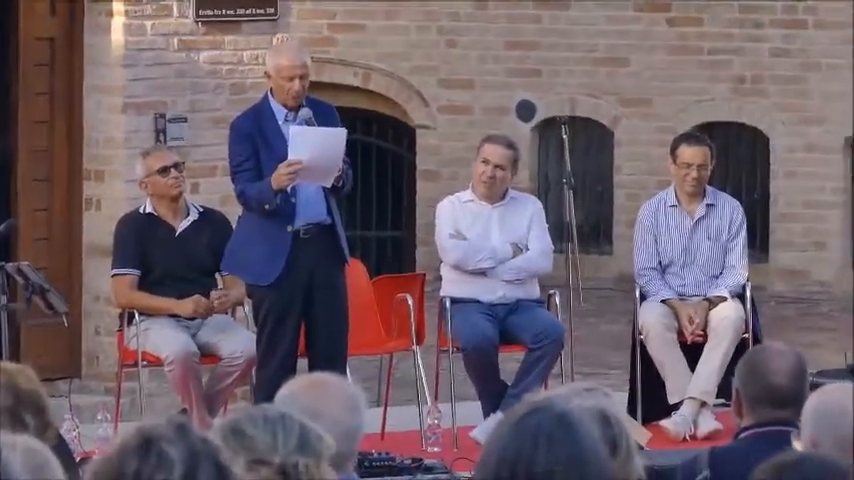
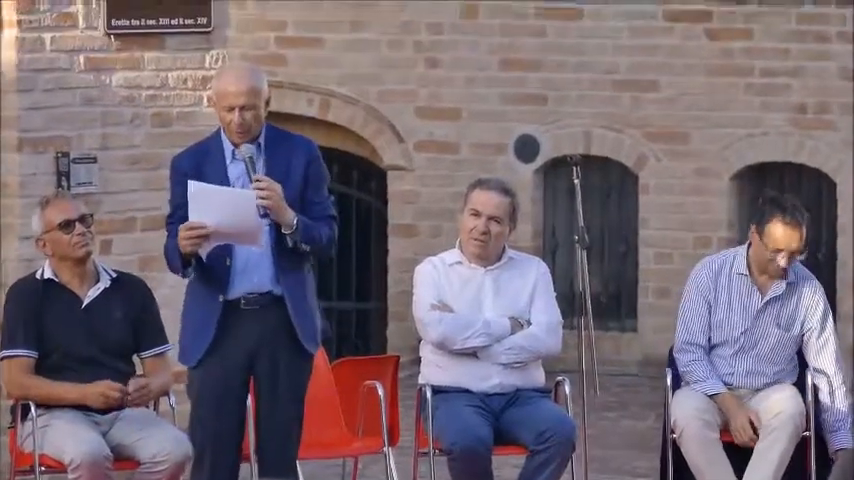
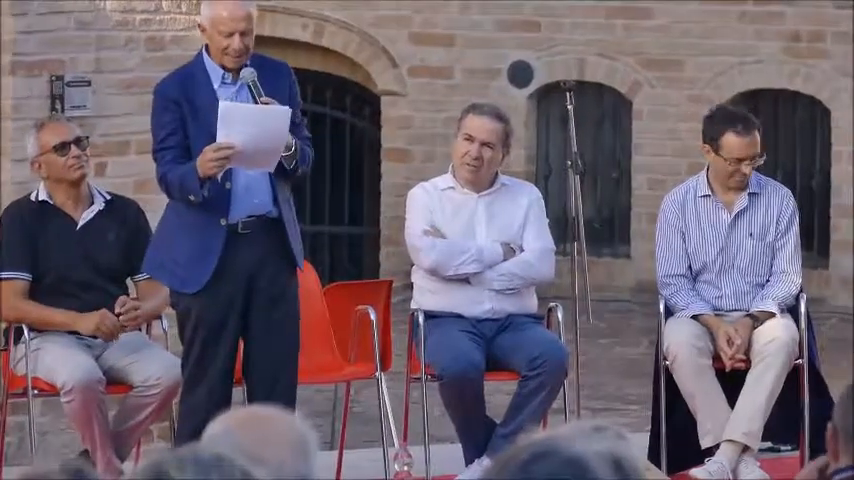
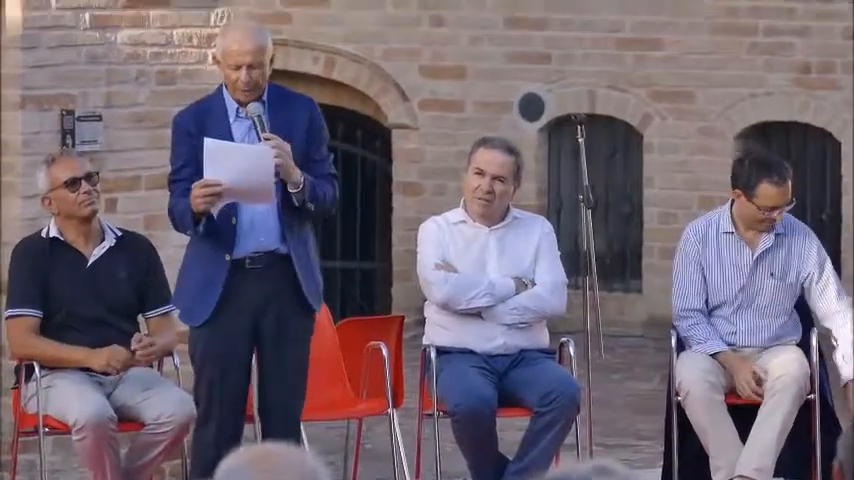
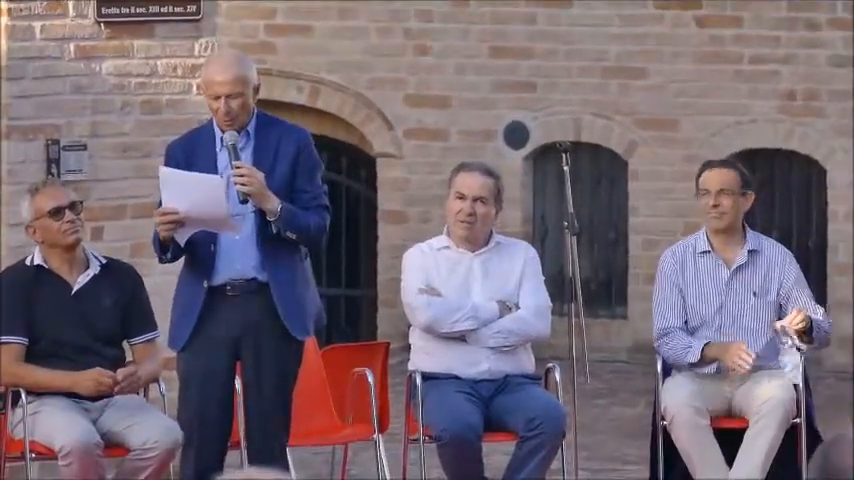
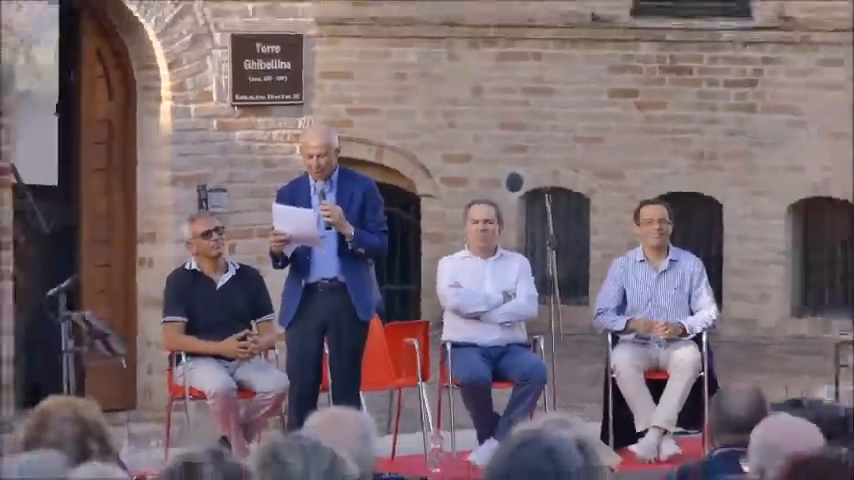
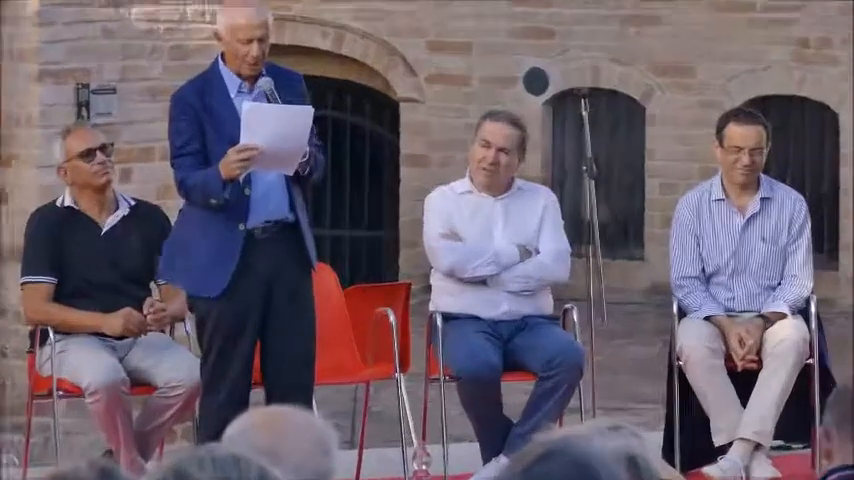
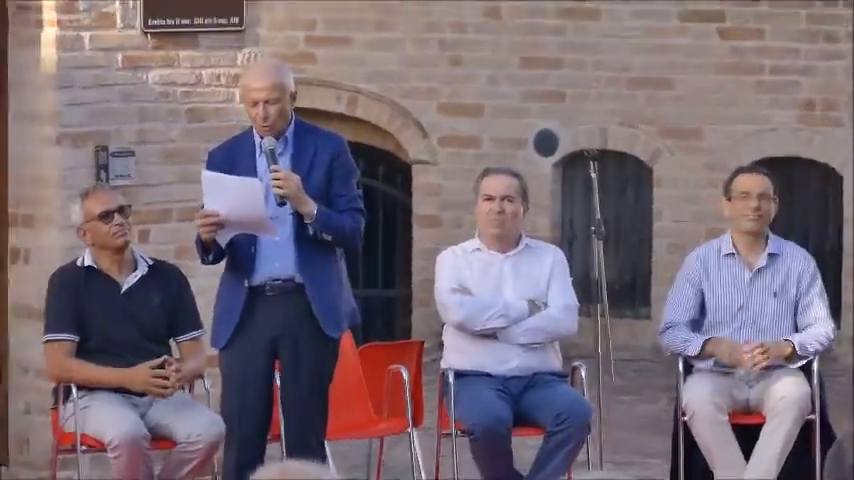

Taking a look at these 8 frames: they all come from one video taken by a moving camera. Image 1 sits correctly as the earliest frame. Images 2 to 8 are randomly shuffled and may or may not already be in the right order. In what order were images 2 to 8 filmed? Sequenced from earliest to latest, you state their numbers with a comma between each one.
7, 3, 4, 2, 5, 8, 6
